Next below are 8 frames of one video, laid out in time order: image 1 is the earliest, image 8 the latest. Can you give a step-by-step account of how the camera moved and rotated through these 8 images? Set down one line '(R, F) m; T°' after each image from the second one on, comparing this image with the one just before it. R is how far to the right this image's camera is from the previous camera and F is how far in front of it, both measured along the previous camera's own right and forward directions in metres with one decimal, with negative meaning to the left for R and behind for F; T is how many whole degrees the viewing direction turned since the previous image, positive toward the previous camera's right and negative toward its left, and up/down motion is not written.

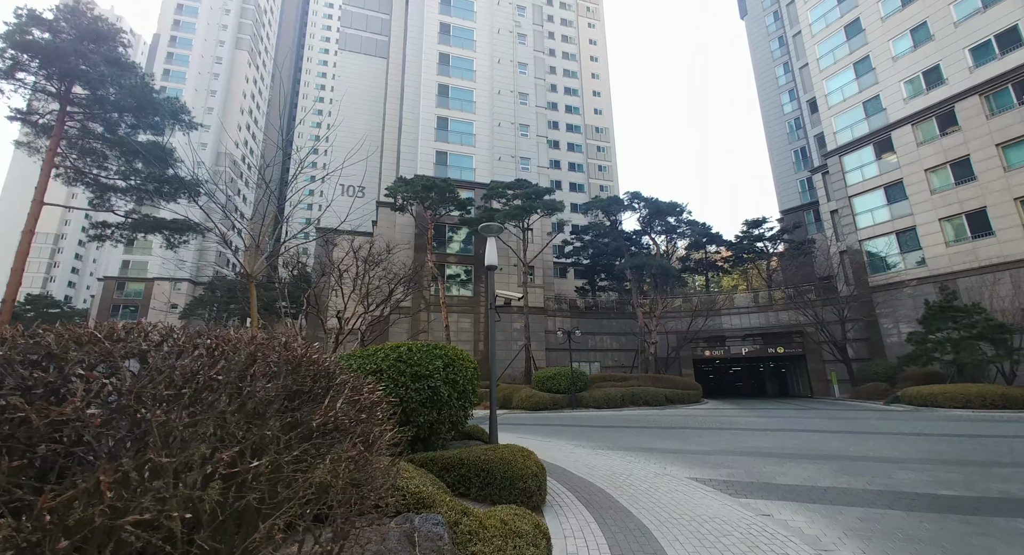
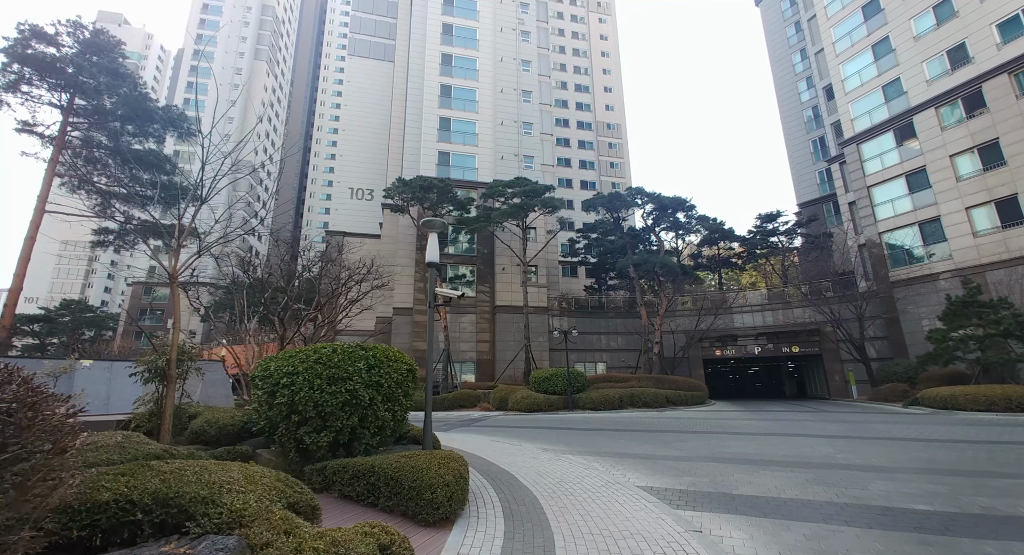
(+1.0, +0.3) m; -2°
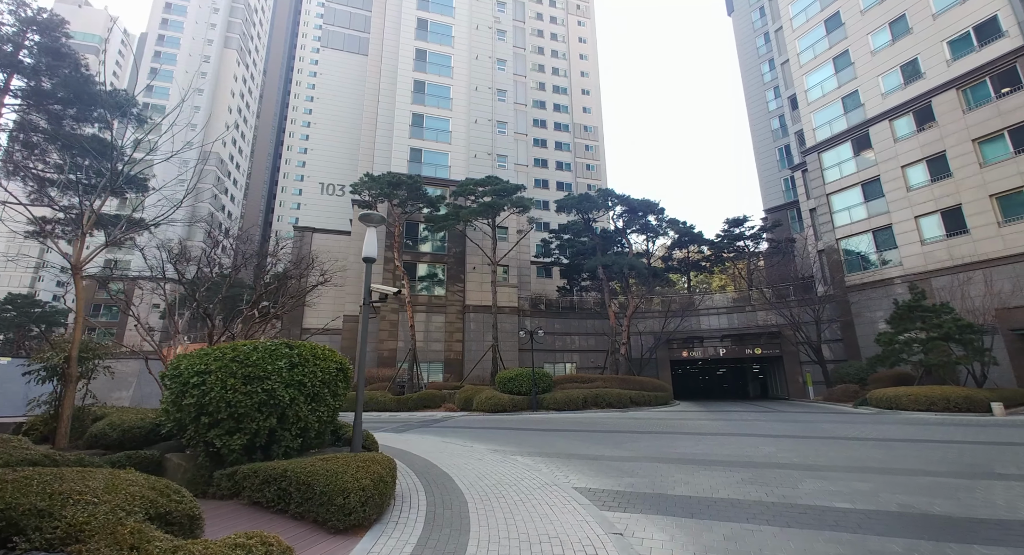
(+0.5, +0.1) m; +3°
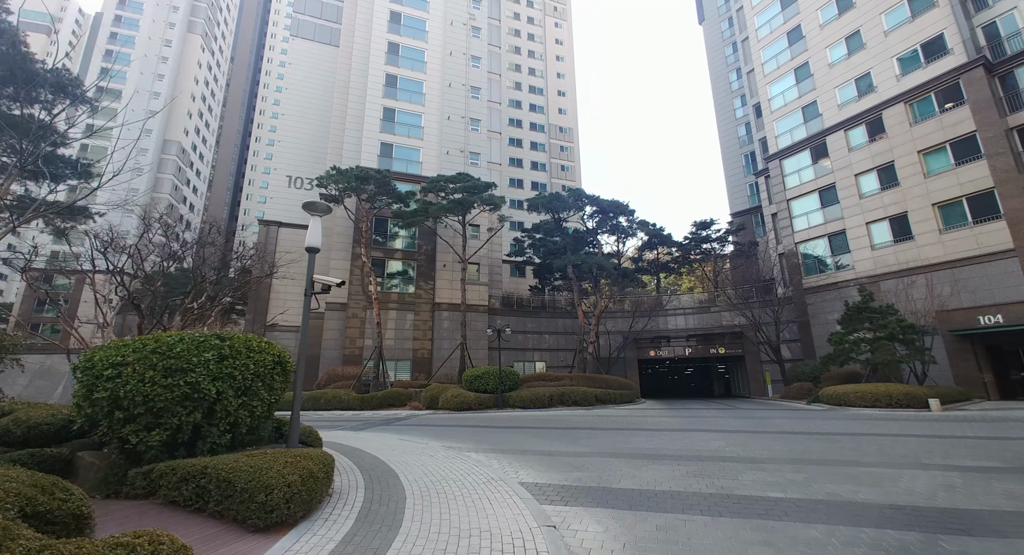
(+0.3, -0.1) m; +3°
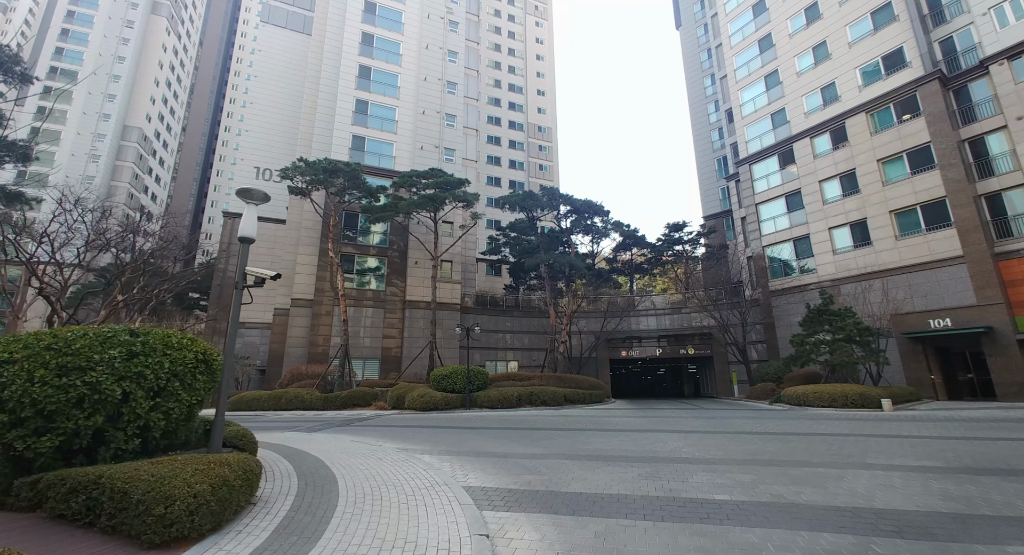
(+0.3, +0.1) m; +3°
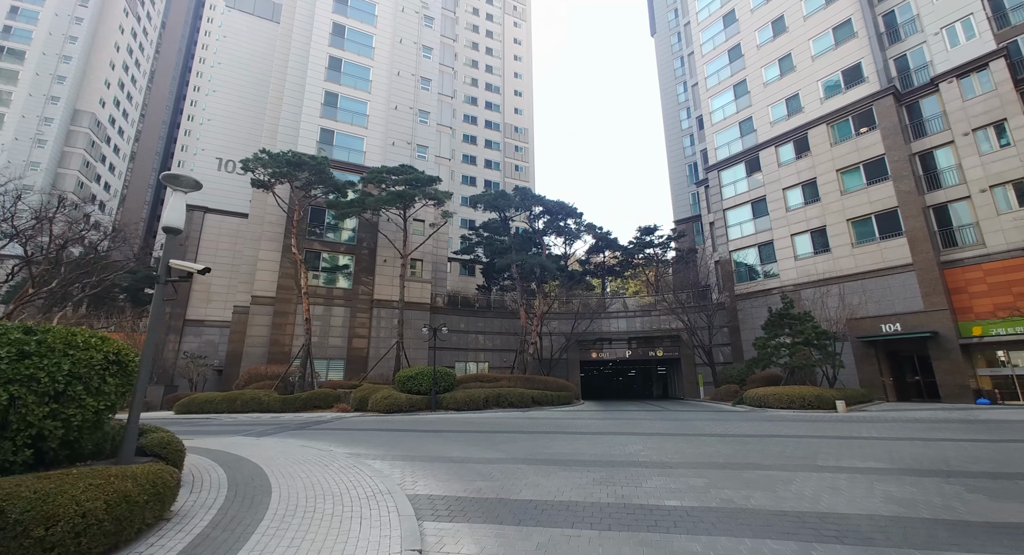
(+0.3, +0.2) m; +3°
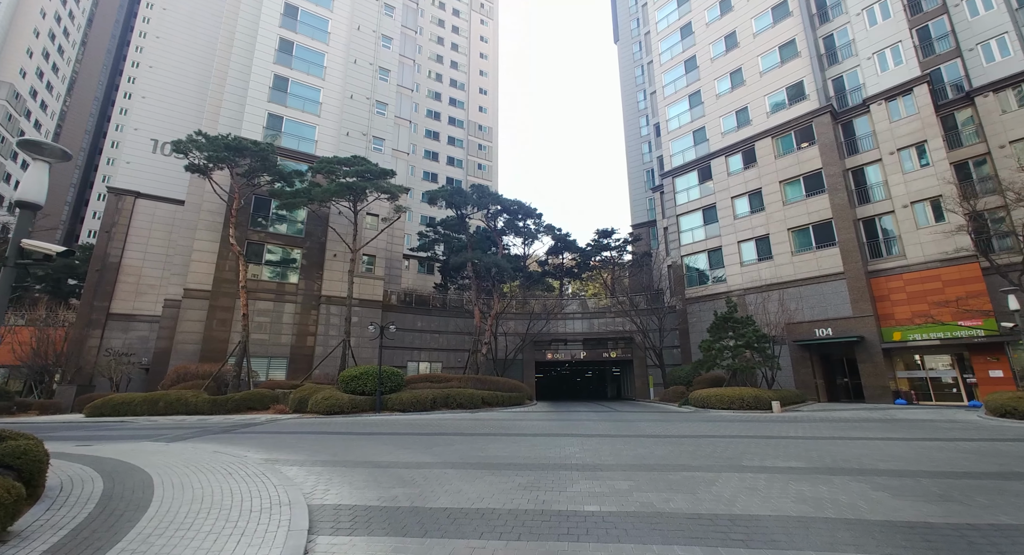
(+0.5, +0.2) m; +5°
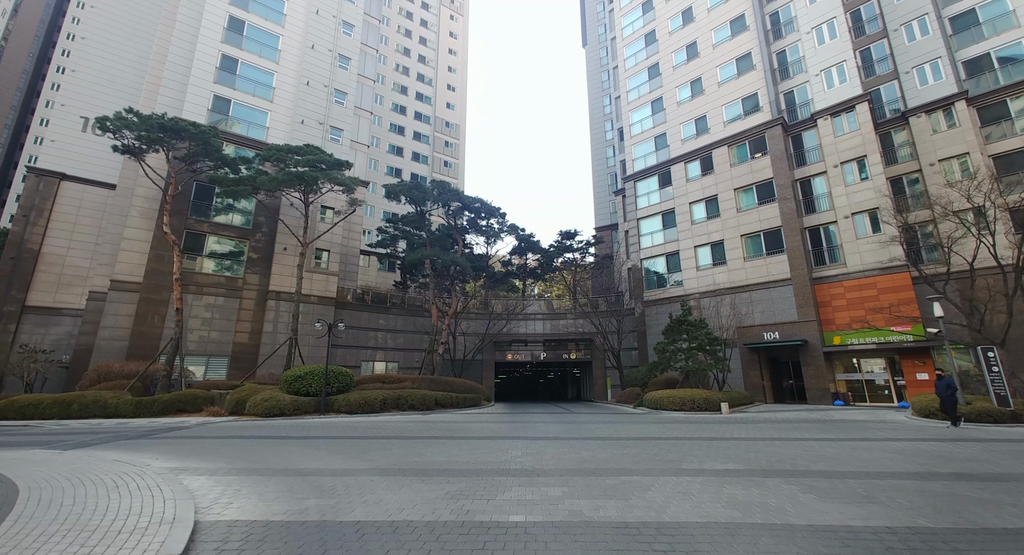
(+0.5, +0.3) m; +4°
